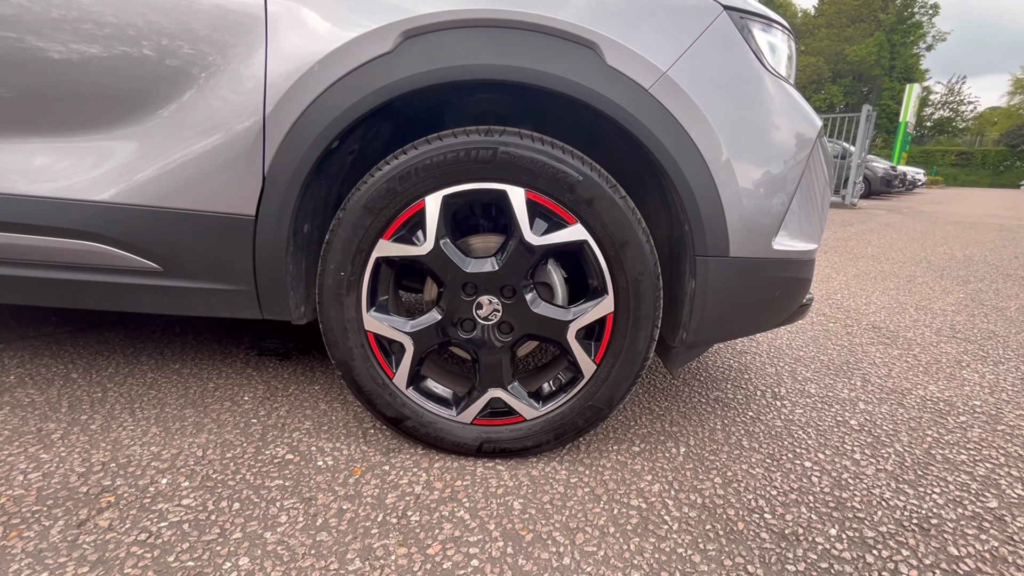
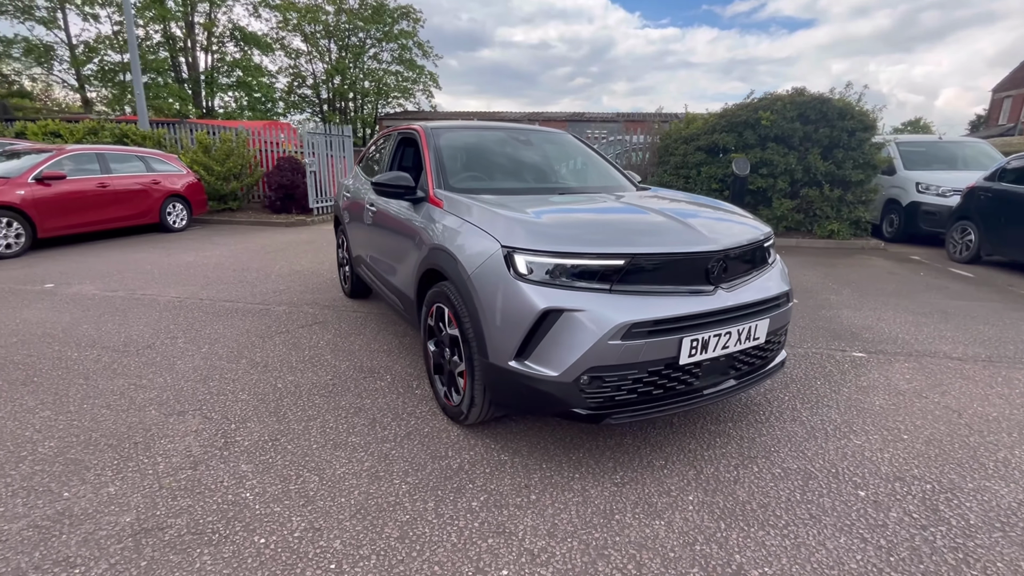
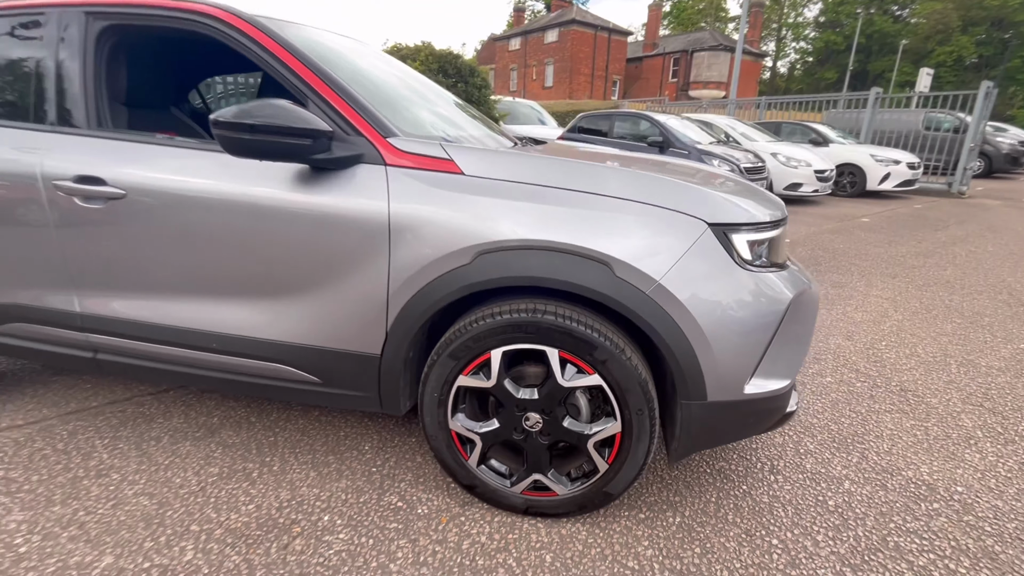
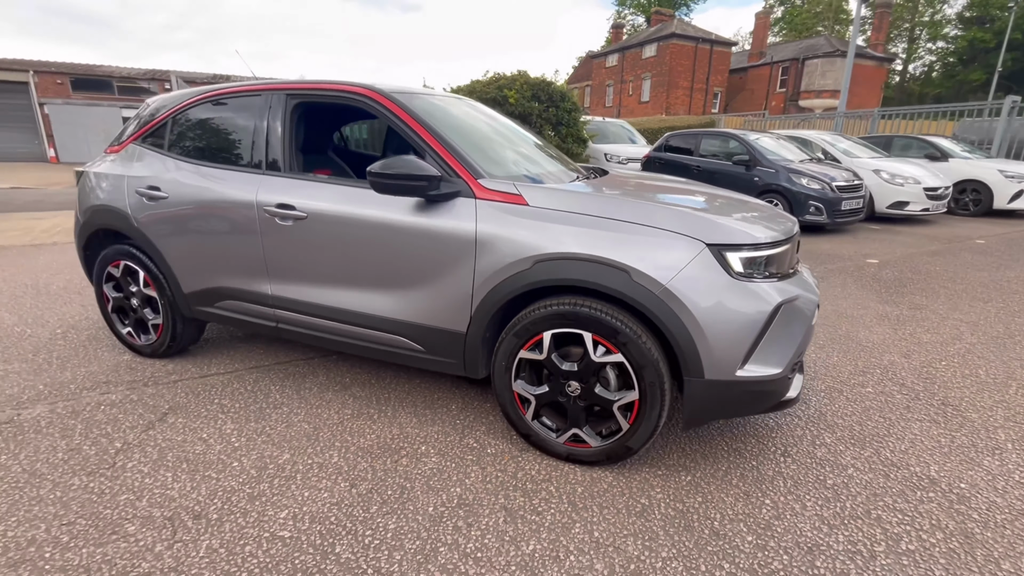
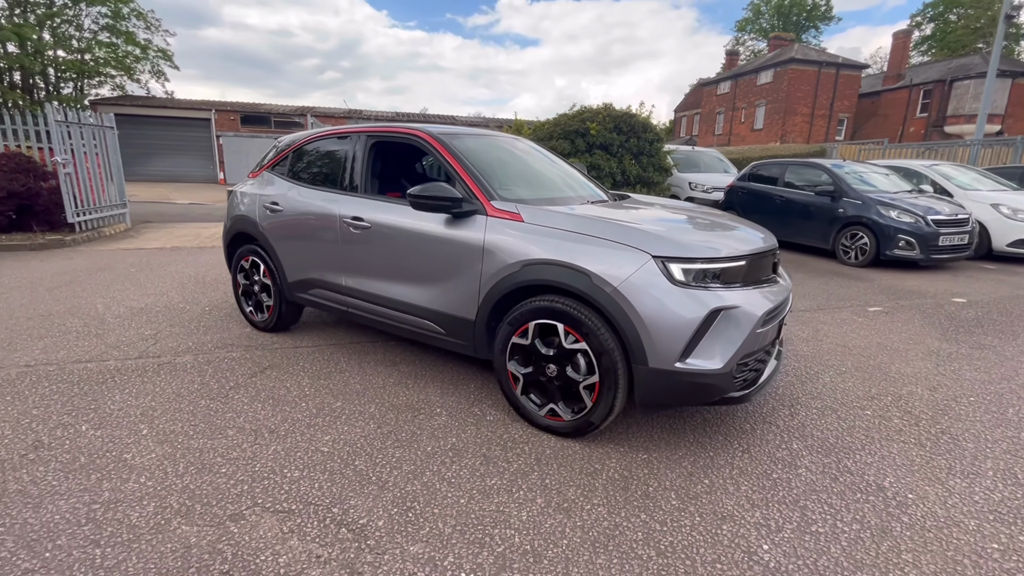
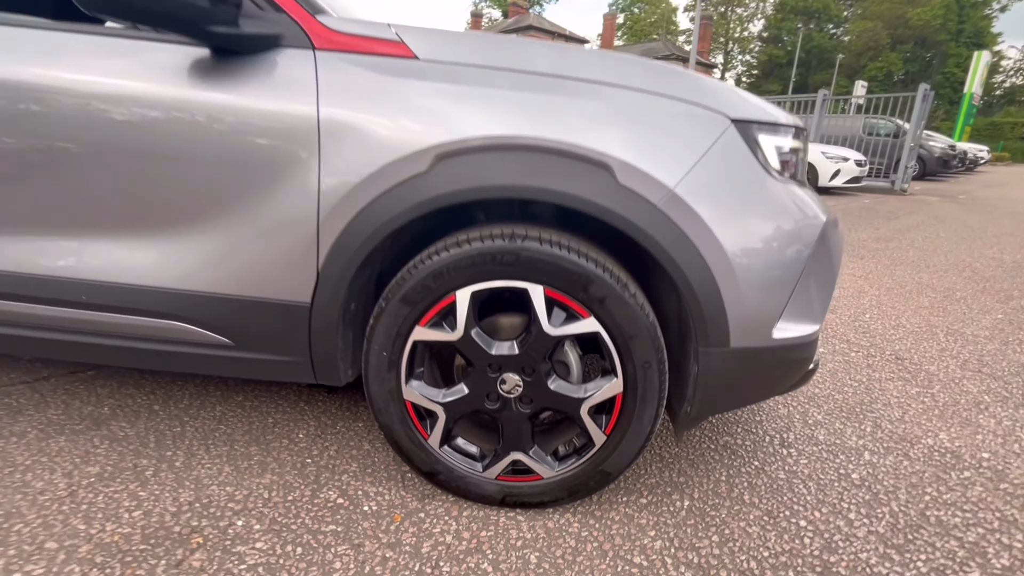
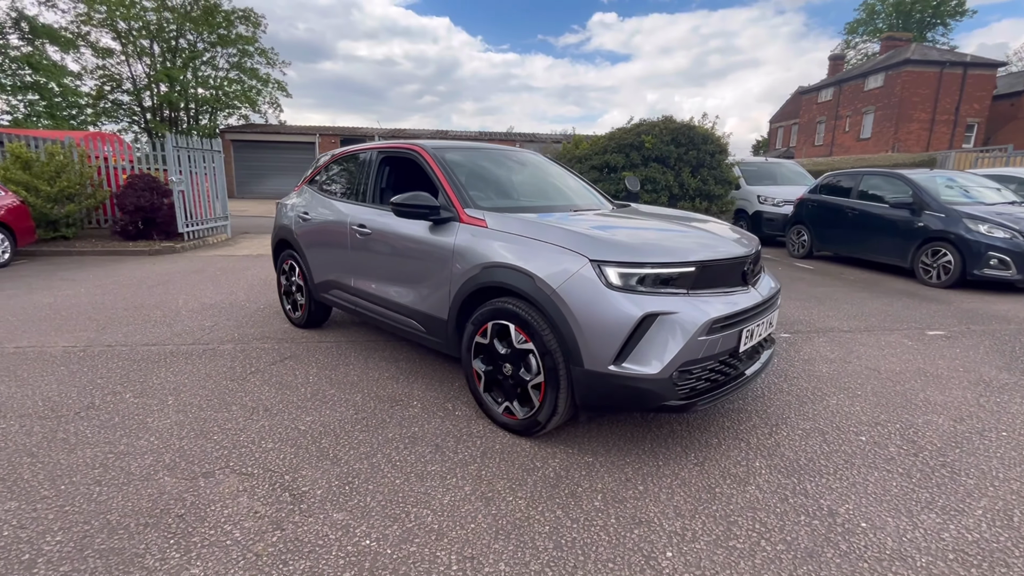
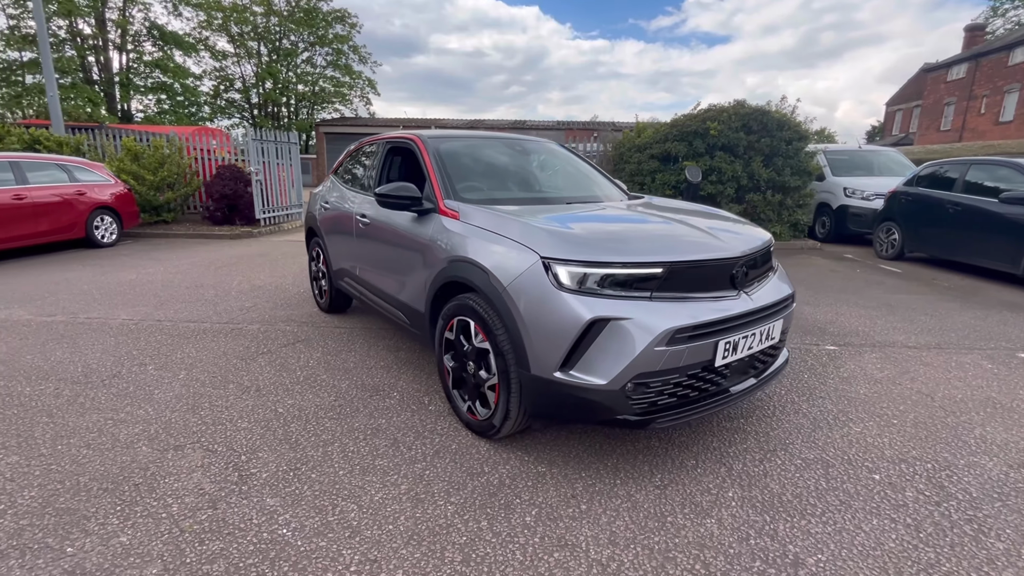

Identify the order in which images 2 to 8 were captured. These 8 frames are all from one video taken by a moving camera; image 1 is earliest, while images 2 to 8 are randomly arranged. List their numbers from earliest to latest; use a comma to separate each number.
6, 3, 4, 5, 7, 8, 2
